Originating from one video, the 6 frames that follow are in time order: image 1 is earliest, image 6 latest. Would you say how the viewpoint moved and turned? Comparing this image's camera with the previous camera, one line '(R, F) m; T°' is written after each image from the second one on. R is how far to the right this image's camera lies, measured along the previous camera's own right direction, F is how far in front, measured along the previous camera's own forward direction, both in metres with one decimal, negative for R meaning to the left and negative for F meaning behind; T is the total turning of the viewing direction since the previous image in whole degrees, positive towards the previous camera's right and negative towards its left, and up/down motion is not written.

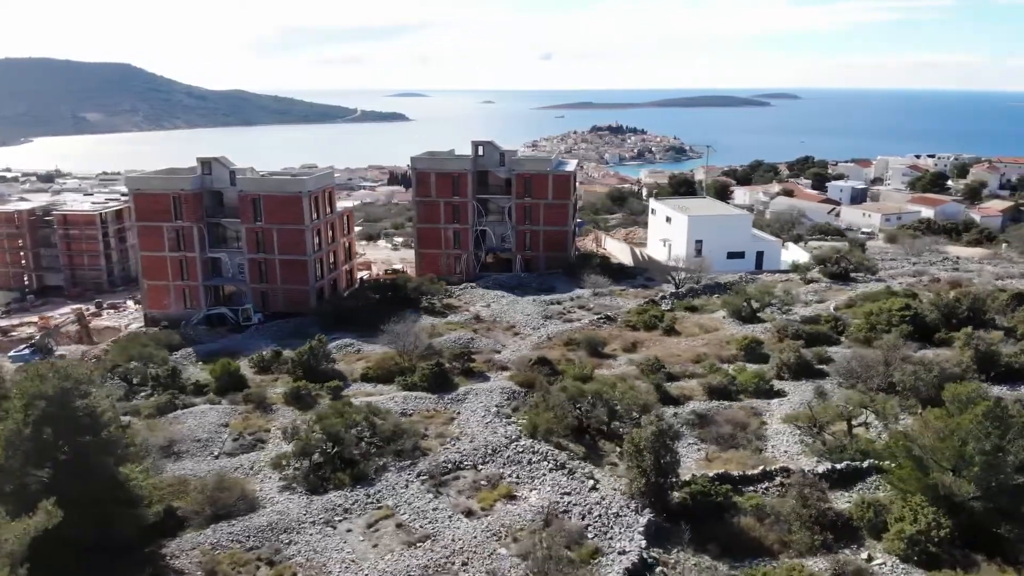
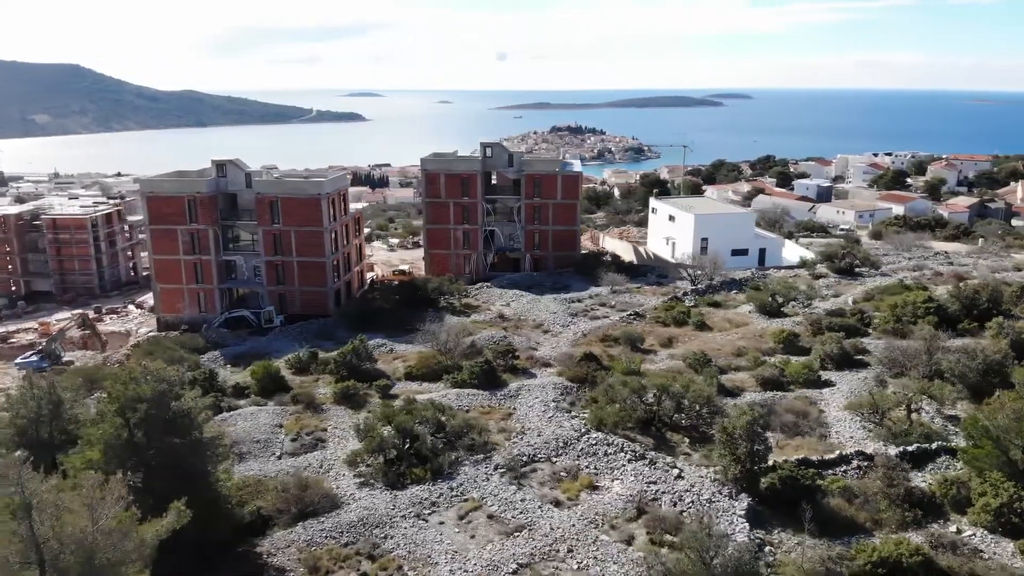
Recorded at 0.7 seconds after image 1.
(-3.0, -0.6) m; +3°
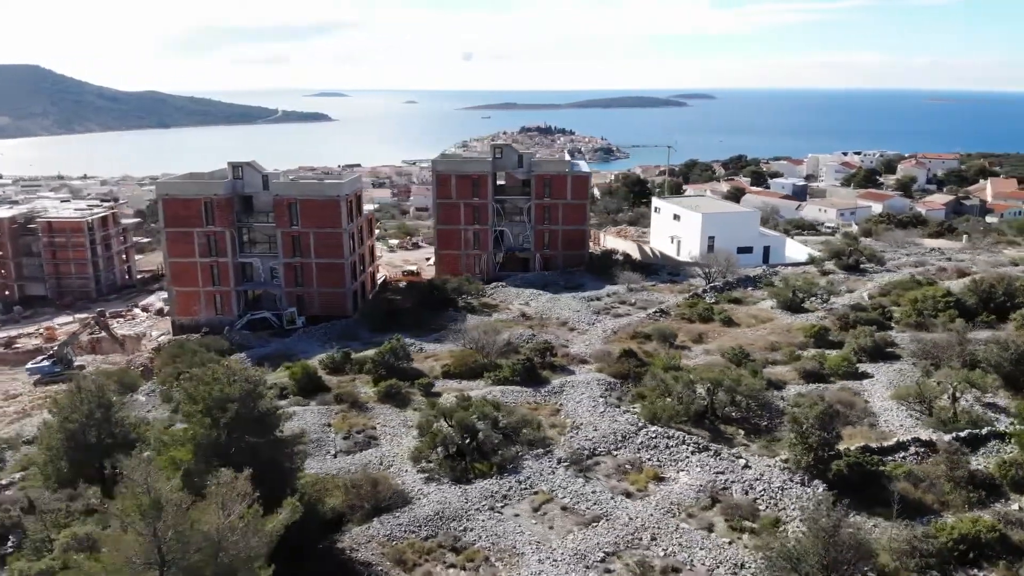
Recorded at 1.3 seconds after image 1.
(-2.5, -0.5) m; +3°
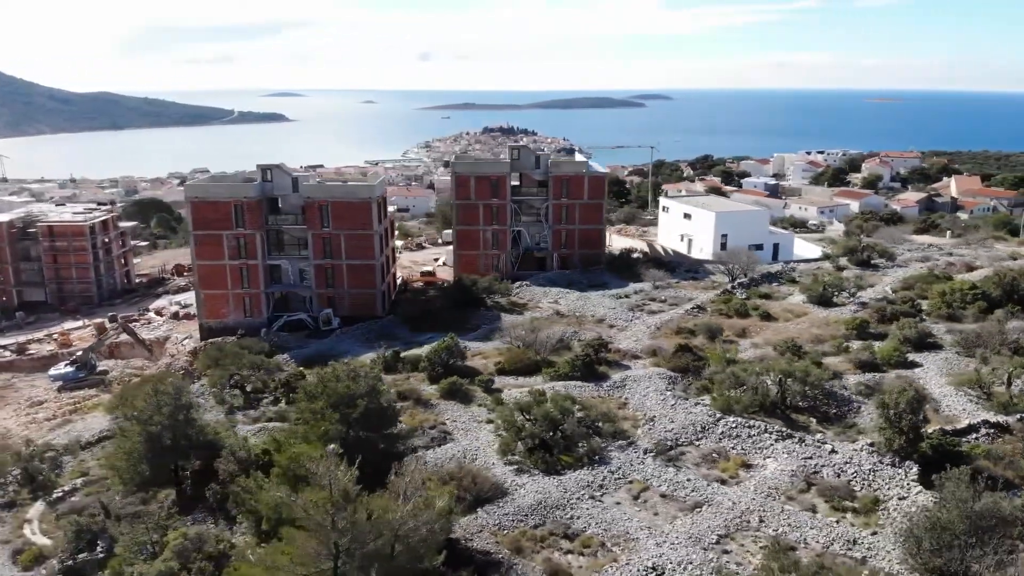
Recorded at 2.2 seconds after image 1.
(-3.6, -0.7) m; +3°
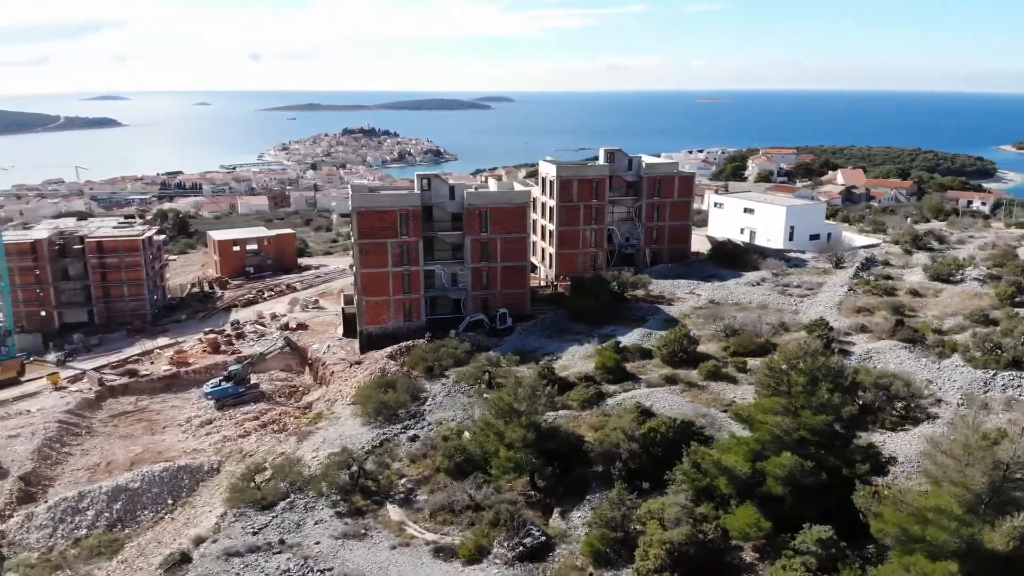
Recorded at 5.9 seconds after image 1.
(-16.3, -1.2) m; +13°
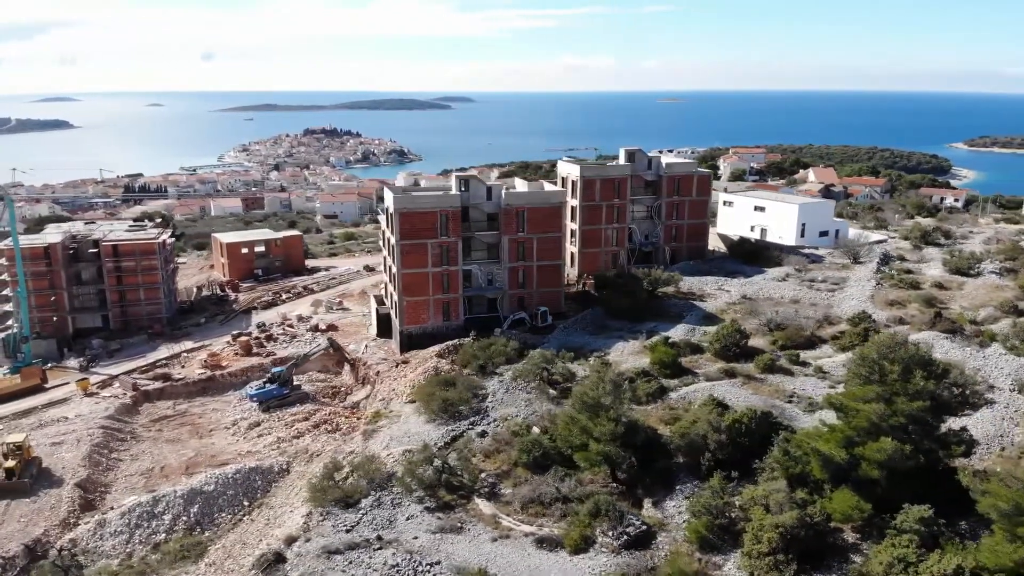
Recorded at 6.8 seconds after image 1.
(-4.3, -0.6) m; +3°
